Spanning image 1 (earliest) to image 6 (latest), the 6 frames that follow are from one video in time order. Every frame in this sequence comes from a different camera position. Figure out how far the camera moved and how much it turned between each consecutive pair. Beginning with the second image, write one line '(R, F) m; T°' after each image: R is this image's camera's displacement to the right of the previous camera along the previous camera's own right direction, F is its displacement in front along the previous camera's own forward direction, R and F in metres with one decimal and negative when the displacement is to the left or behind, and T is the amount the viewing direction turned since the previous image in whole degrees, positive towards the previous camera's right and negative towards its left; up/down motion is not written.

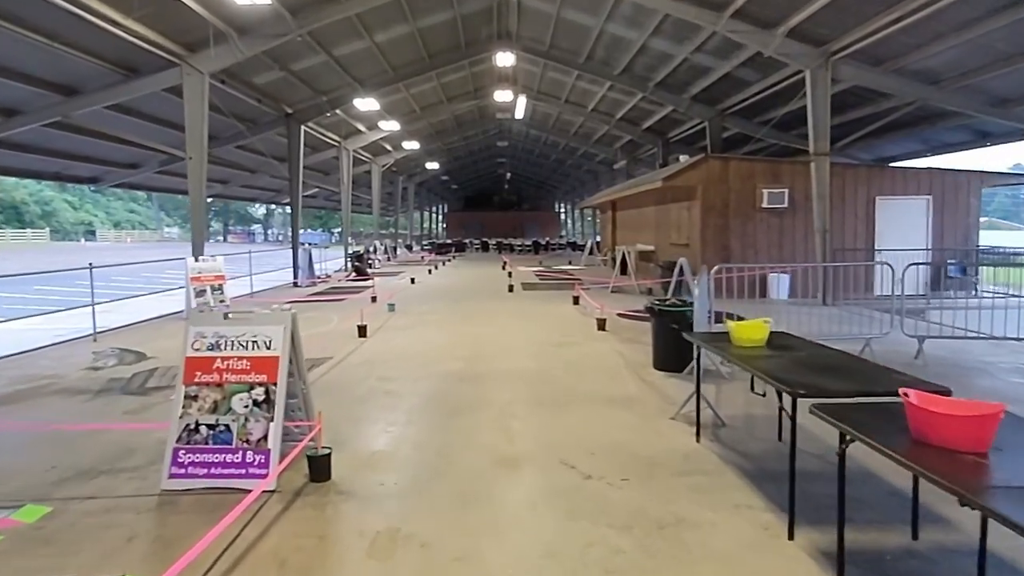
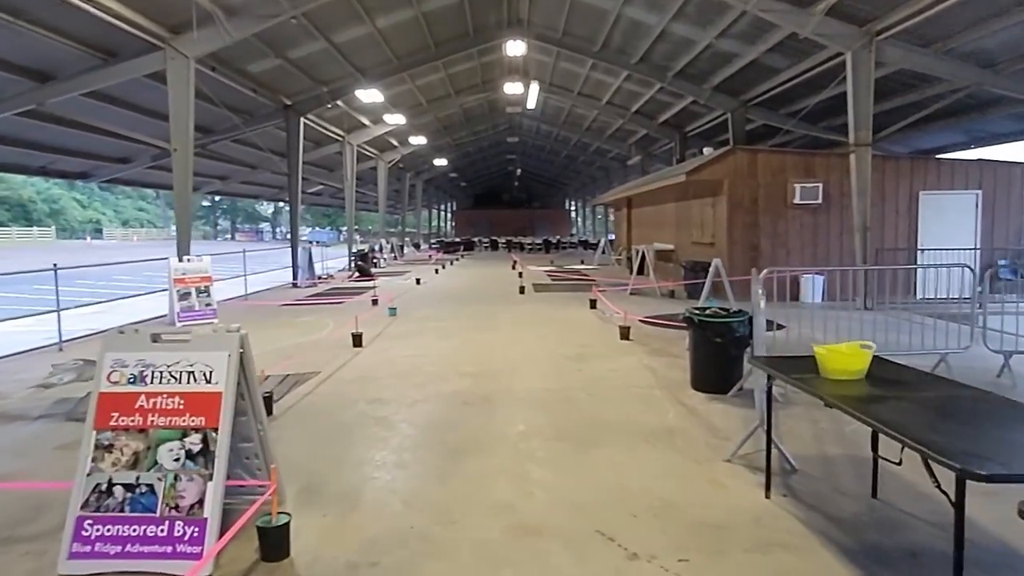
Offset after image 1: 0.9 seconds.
(0.0, +0.9) m; -1°
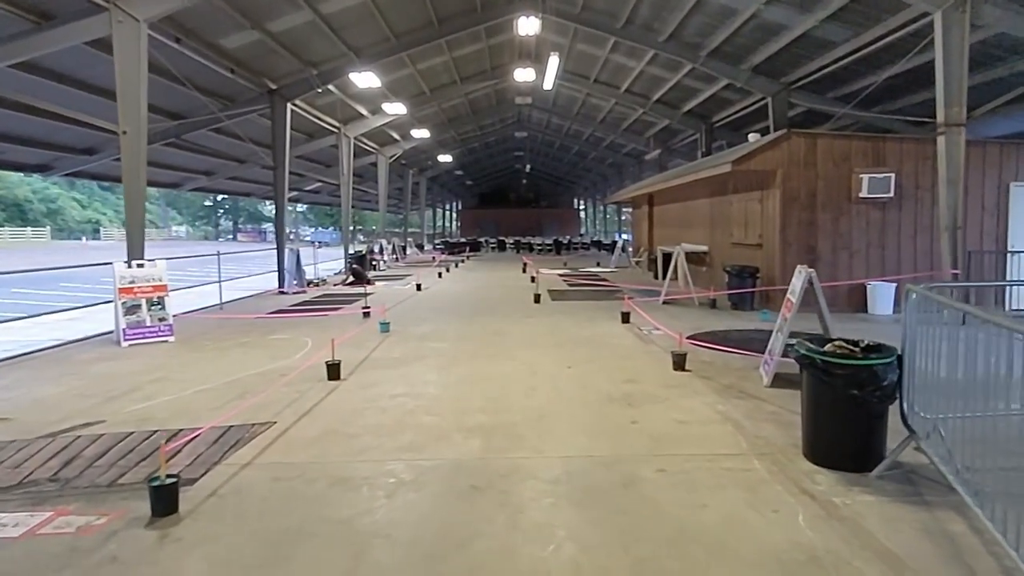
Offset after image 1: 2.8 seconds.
(-0.1, +1.6) m; 0°
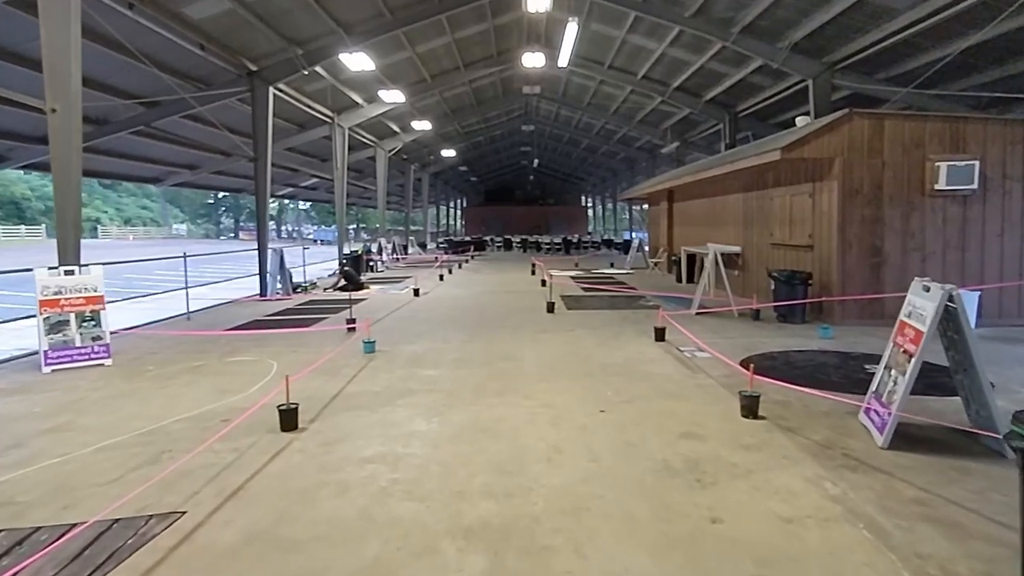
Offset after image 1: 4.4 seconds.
(-0.1, +1.4) m; 0°
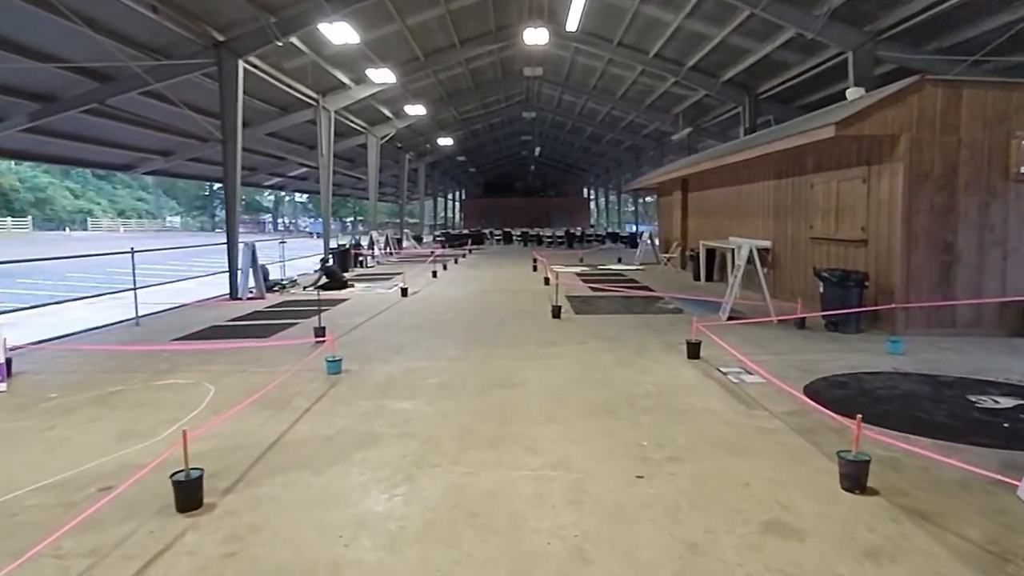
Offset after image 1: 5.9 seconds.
(0.0, +1.3) m; 0°
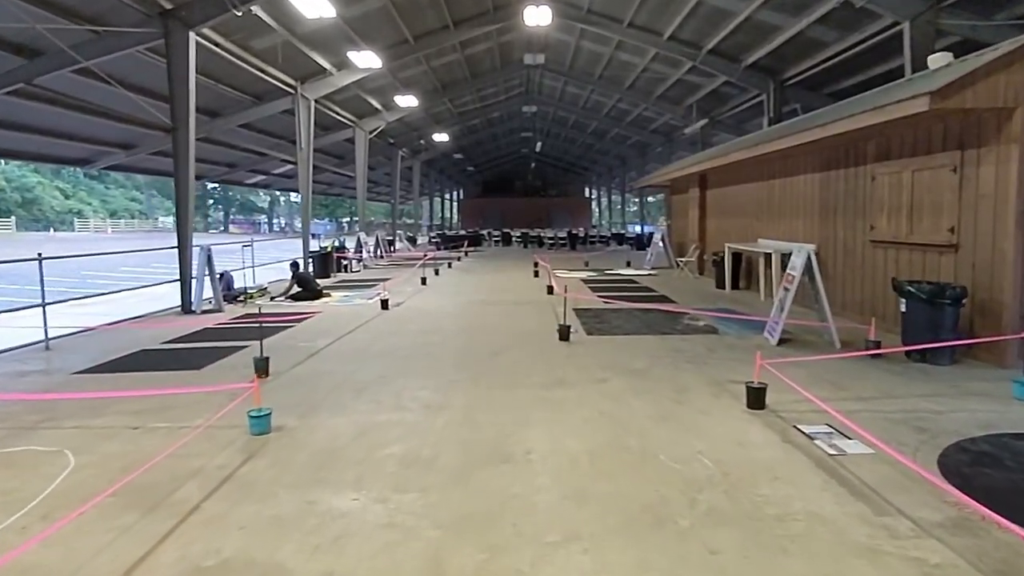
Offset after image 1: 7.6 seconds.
(0.0, +1.5) m; 0°
